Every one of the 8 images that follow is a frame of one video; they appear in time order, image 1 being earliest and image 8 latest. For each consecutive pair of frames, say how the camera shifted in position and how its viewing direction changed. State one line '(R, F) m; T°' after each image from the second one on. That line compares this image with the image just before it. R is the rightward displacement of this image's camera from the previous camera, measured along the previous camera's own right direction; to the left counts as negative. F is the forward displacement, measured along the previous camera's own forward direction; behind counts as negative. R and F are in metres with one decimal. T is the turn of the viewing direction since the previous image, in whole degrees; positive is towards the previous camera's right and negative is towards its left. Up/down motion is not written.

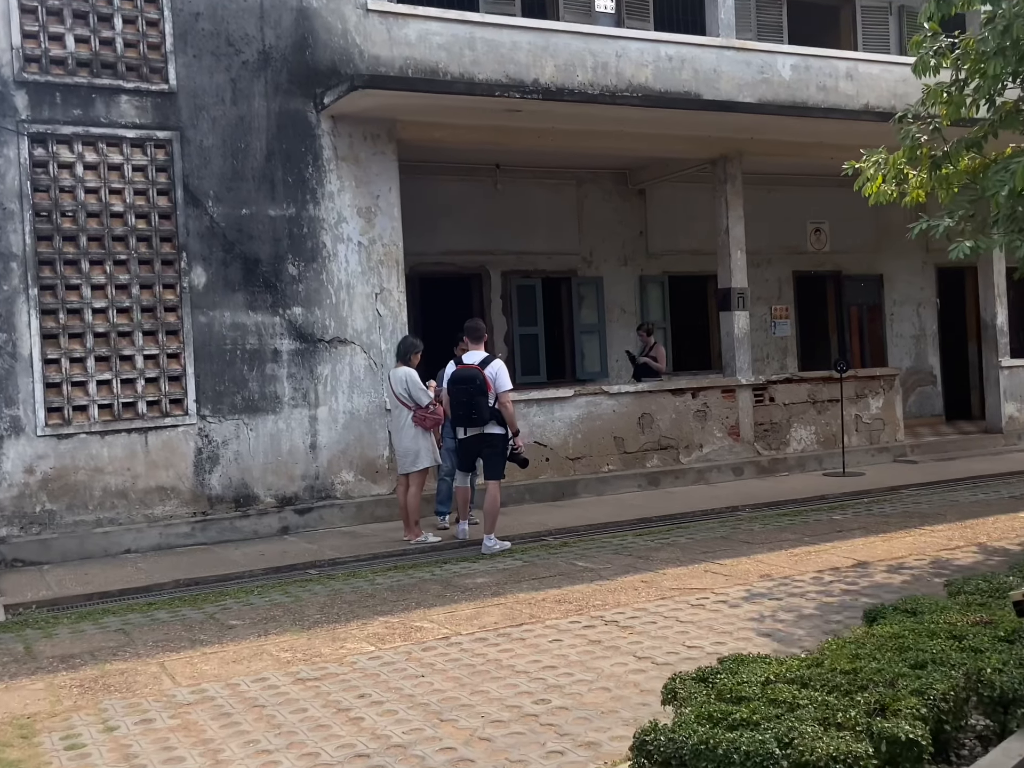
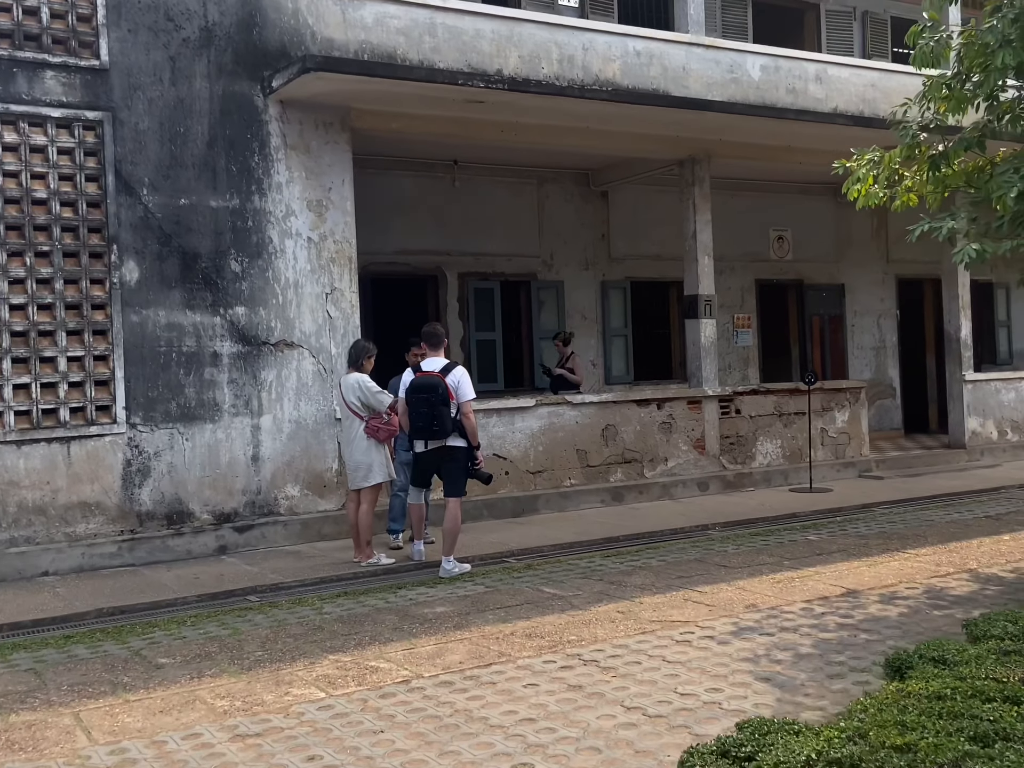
(-0.2, +0.6) m; +3°
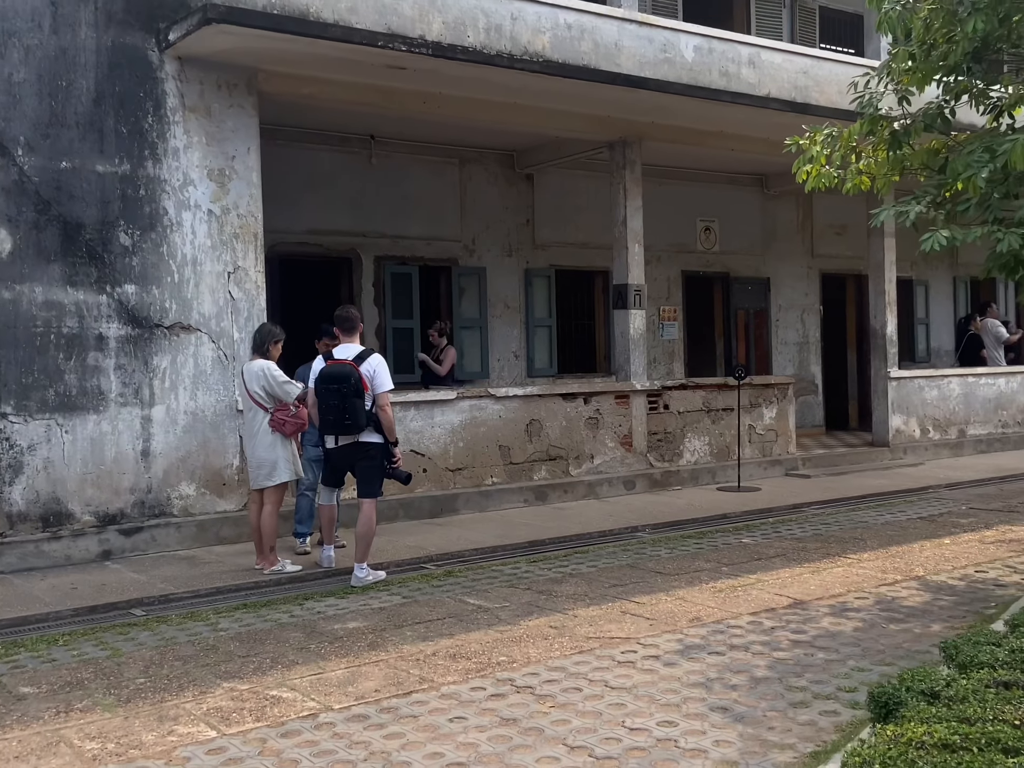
(-0.1, +0.6) m; +5°
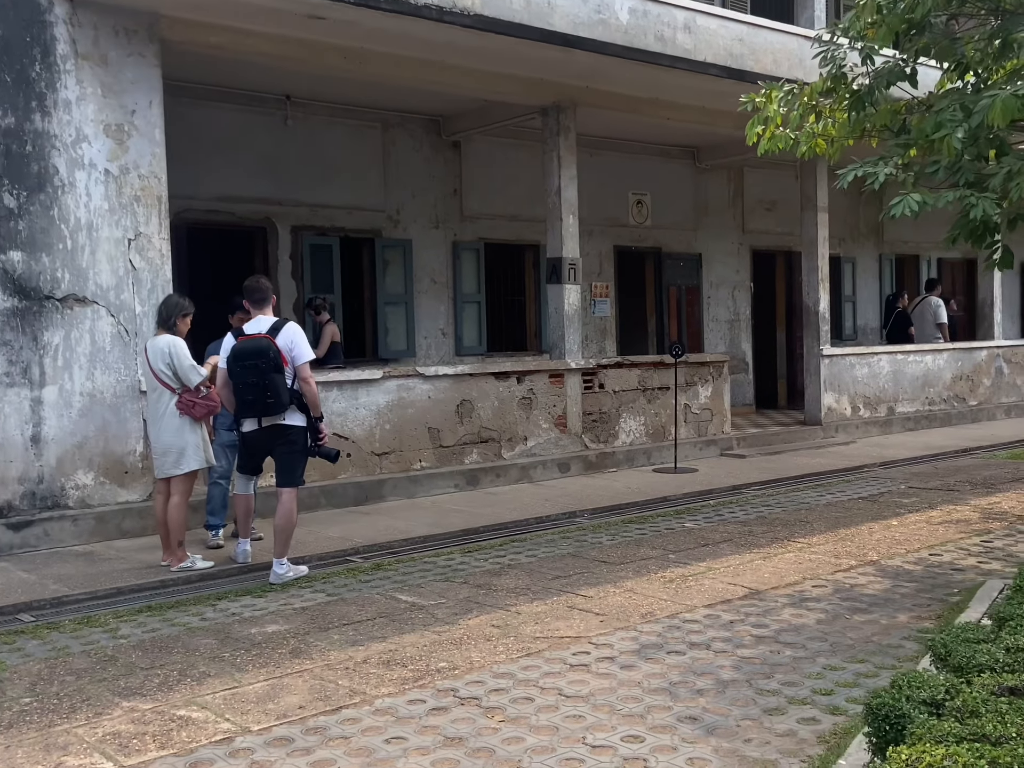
(-0.1, +0.5) m; +5°
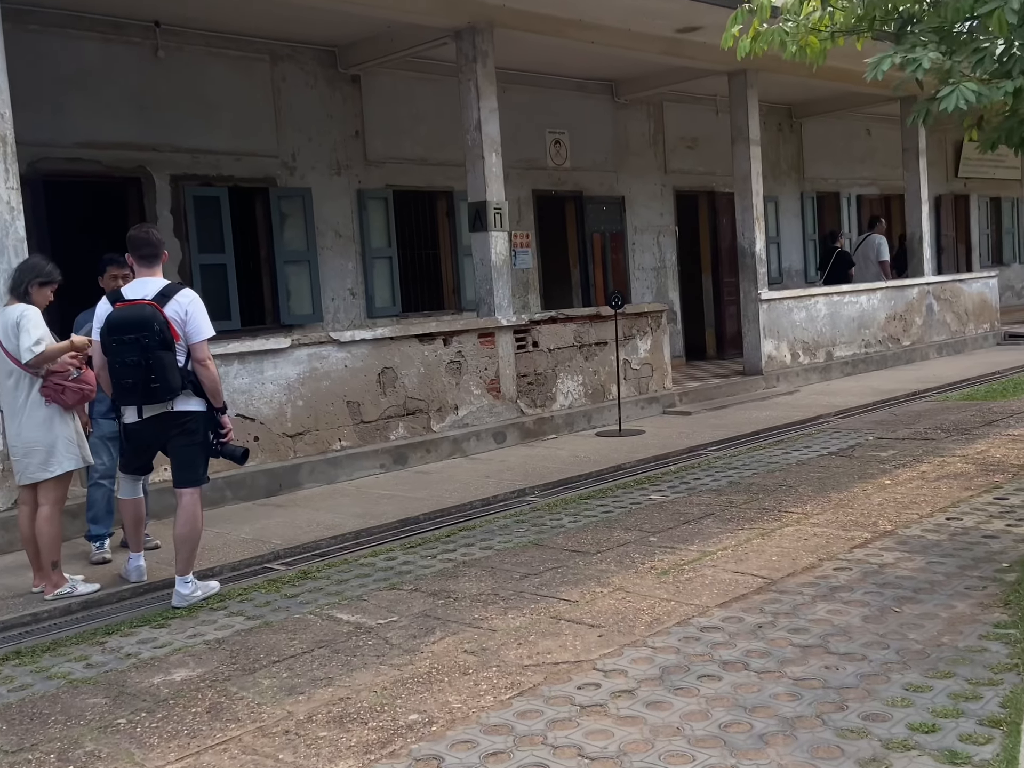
(-0.3, +1.1) m; +6°
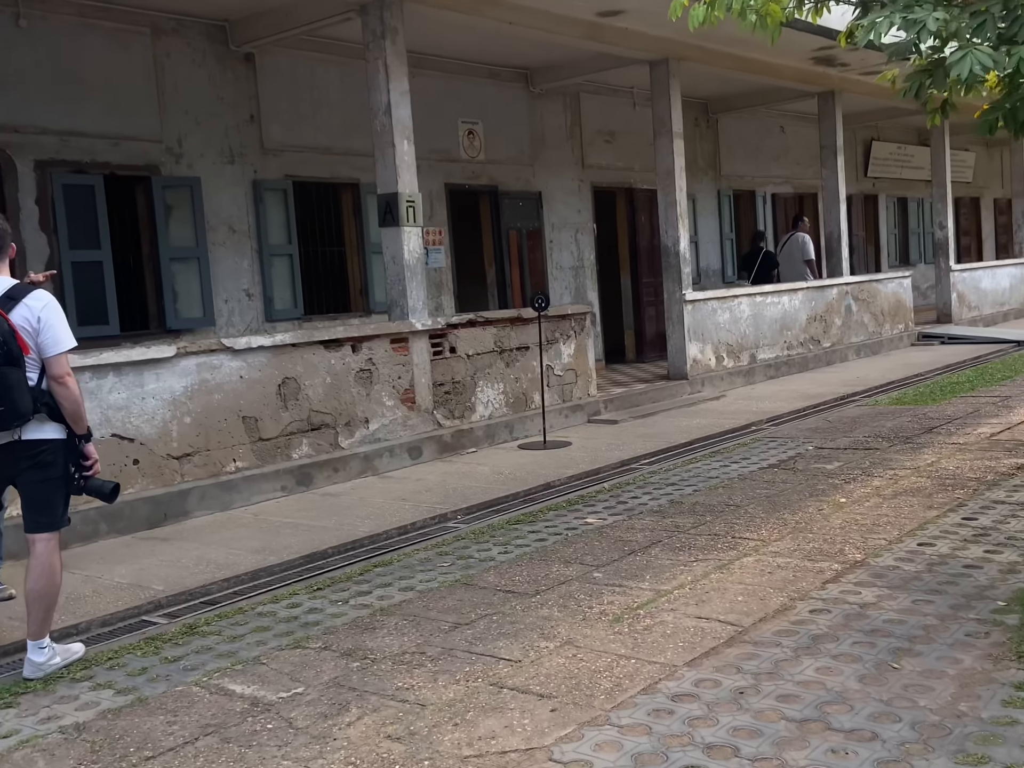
(-0.1, +0.8) m; +5°
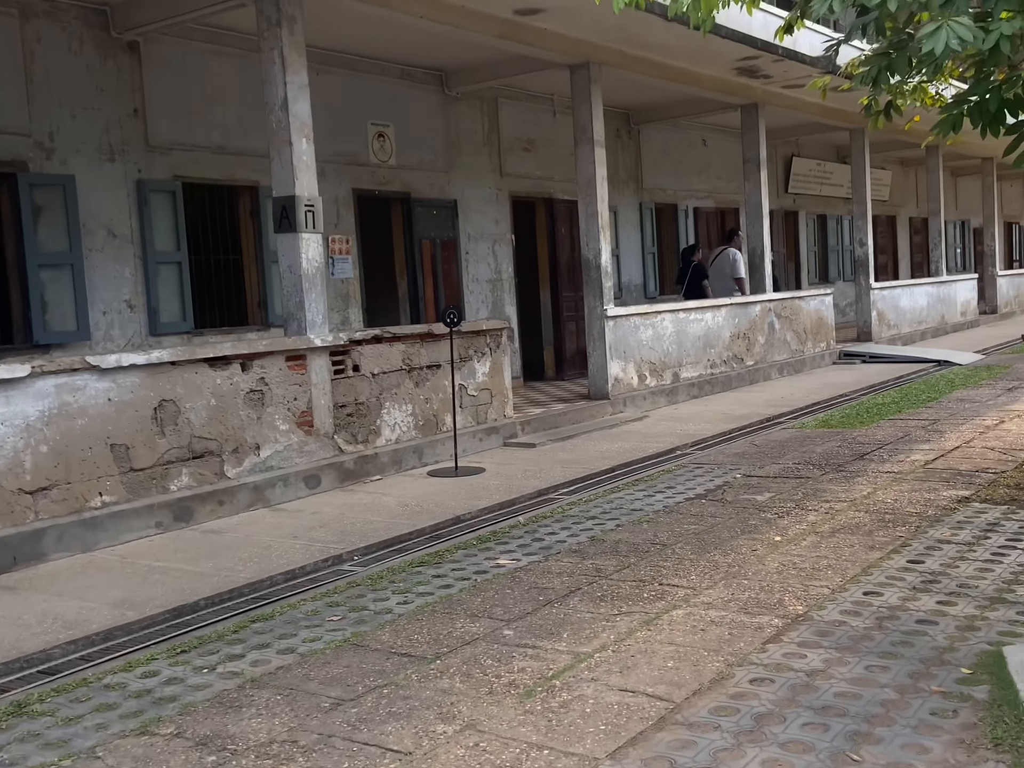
(+0.1, +0.6) m; +4°
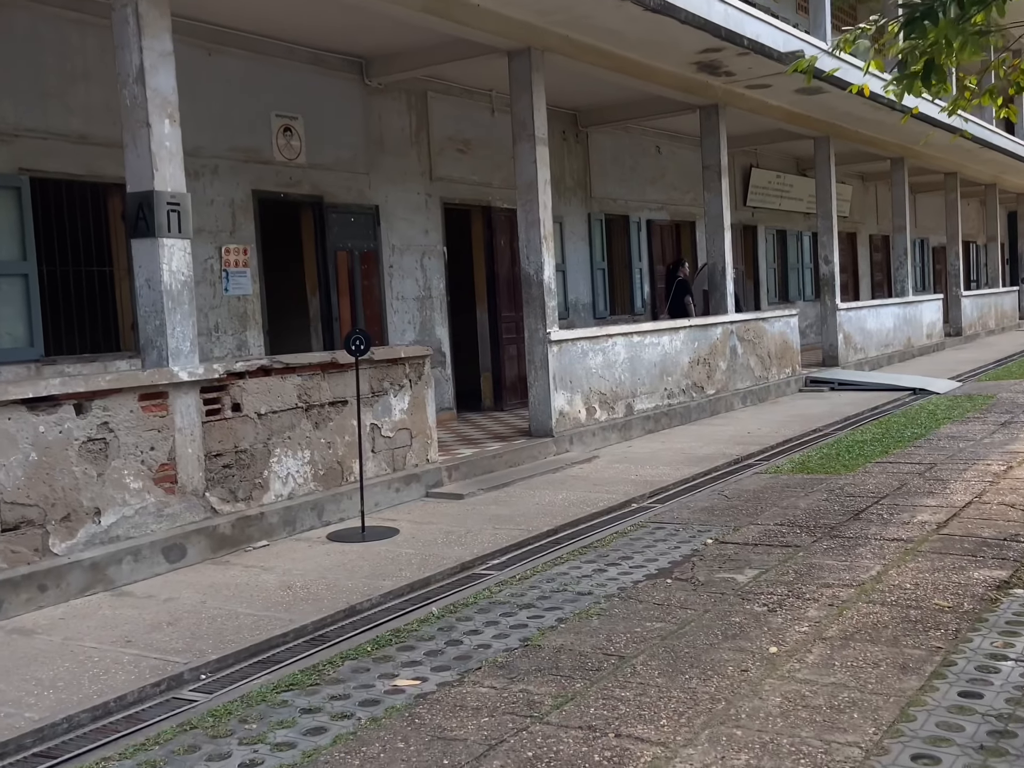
(+0.2, +1.5) m; +3°
